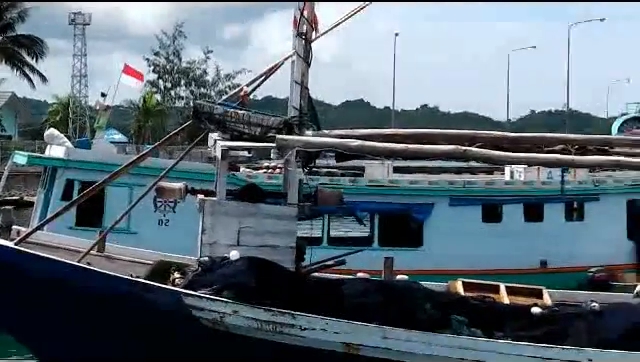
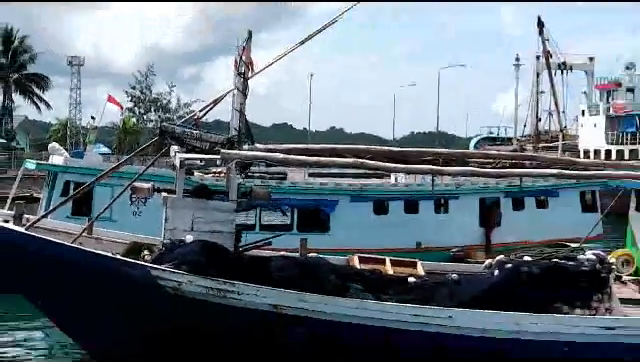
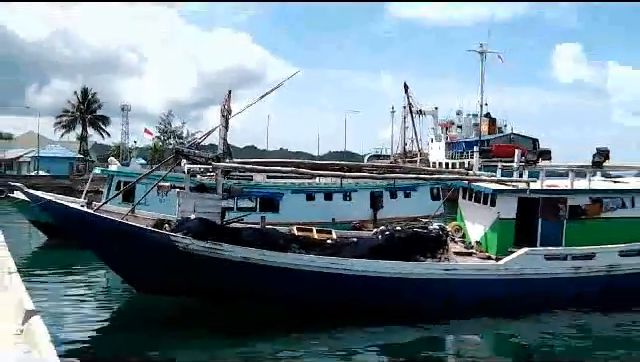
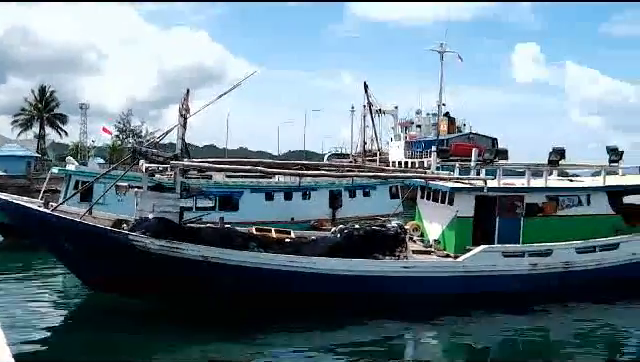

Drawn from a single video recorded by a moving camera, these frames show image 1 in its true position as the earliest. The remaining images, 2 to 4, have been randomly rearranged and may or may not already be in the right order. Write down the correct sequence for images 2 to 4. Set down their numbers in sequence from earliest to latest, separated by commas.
2, 3, 4
